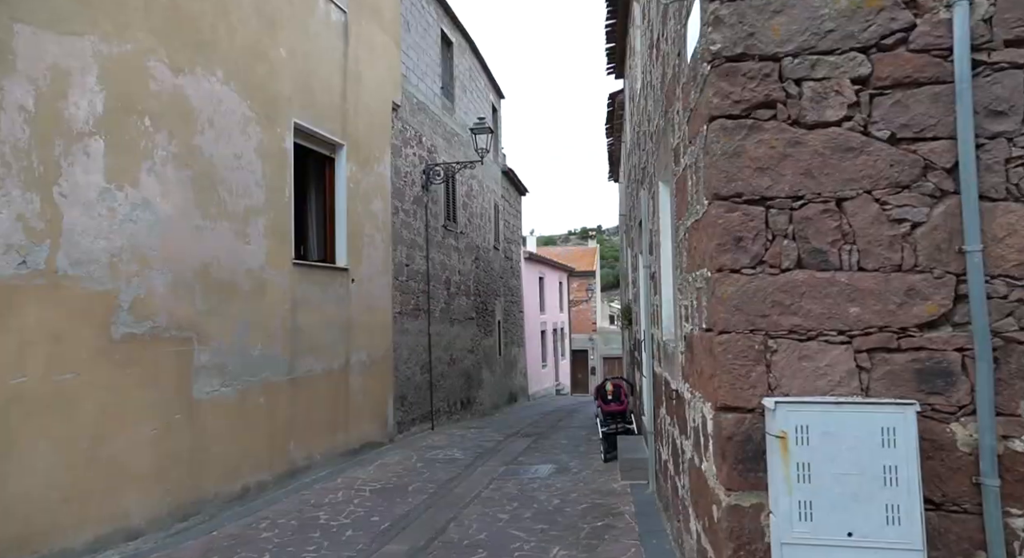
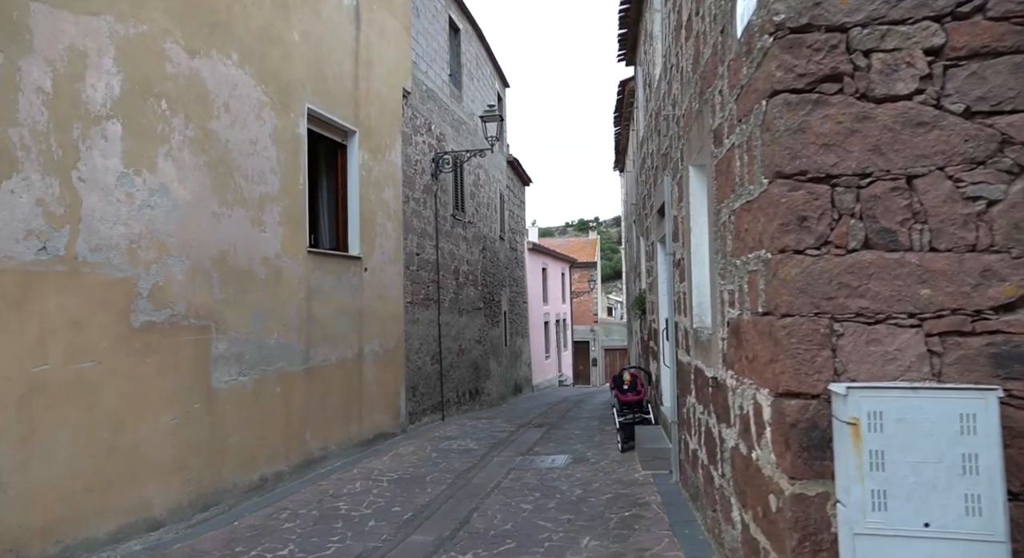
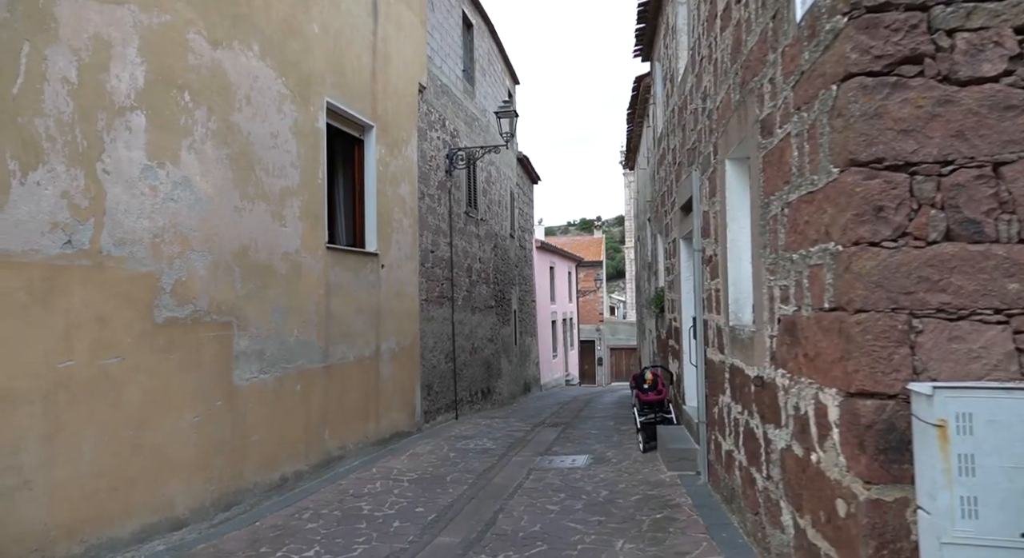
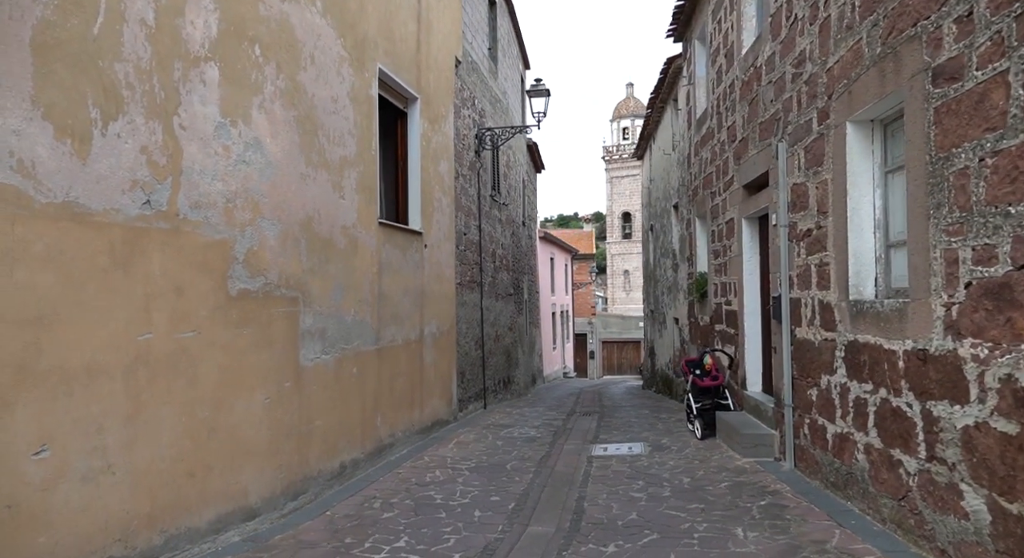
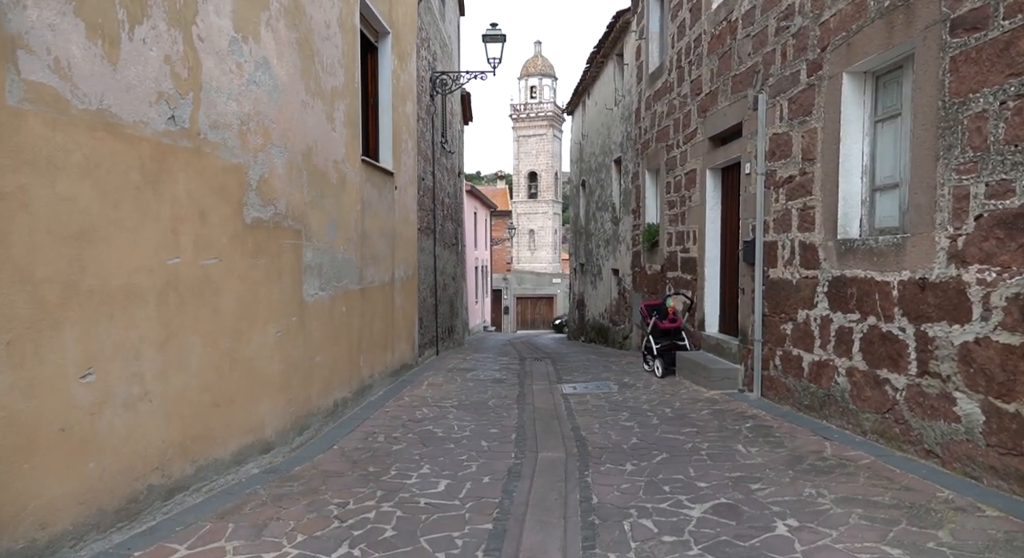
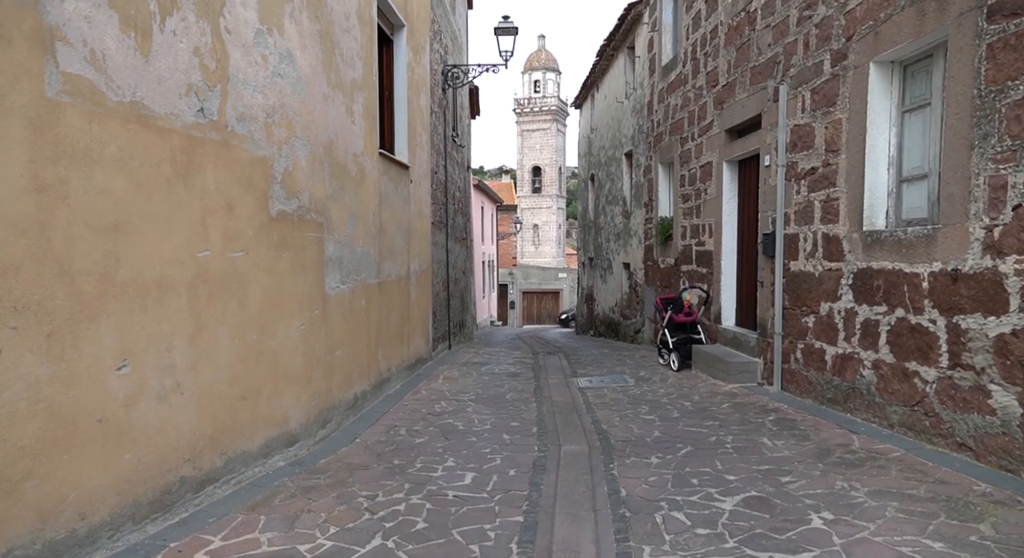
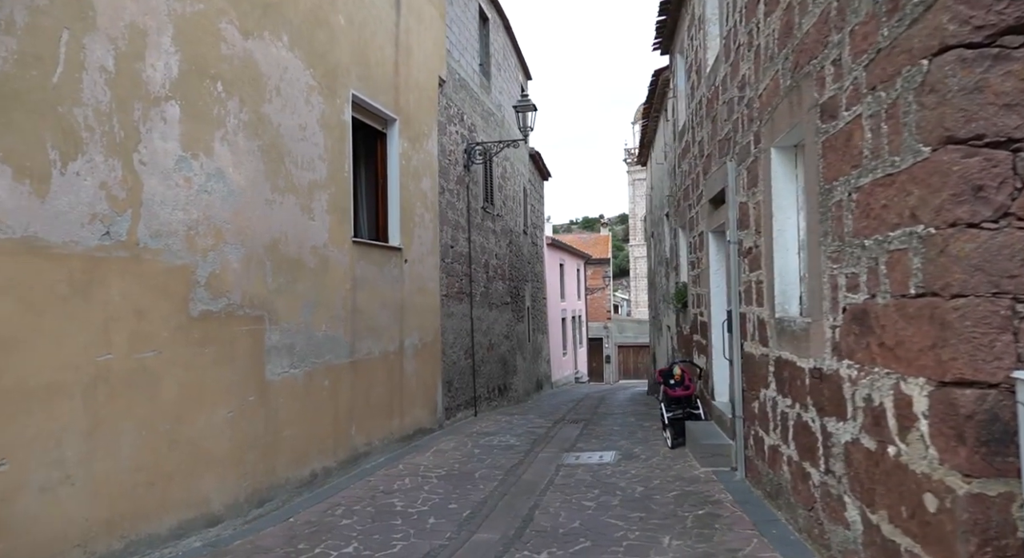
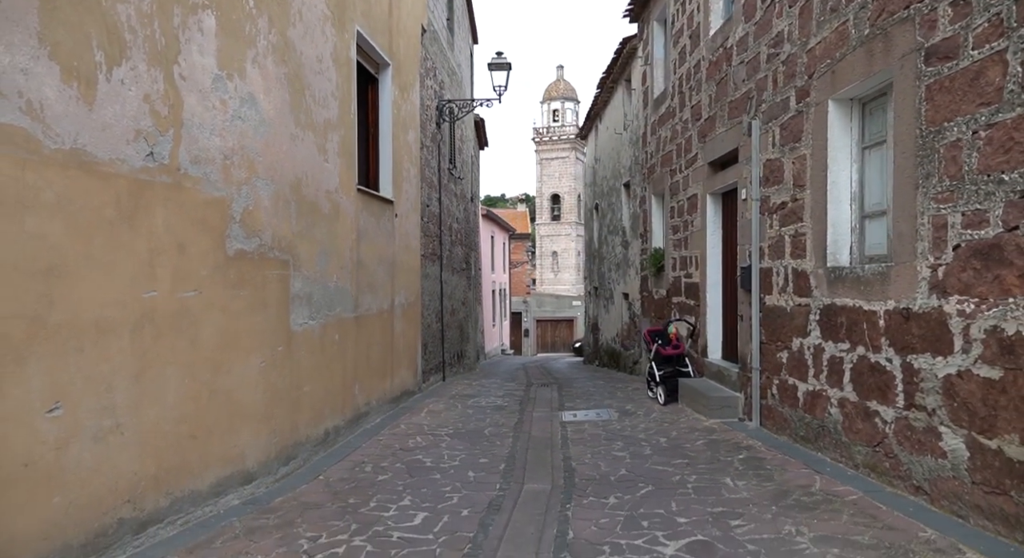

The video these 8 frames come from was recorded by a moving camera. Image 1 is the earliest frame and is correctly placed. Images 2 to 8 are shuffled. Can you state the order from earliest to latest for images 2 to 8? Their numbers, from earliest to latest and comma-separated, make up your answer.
2, 3, 7, 4, 8, 5, 6
